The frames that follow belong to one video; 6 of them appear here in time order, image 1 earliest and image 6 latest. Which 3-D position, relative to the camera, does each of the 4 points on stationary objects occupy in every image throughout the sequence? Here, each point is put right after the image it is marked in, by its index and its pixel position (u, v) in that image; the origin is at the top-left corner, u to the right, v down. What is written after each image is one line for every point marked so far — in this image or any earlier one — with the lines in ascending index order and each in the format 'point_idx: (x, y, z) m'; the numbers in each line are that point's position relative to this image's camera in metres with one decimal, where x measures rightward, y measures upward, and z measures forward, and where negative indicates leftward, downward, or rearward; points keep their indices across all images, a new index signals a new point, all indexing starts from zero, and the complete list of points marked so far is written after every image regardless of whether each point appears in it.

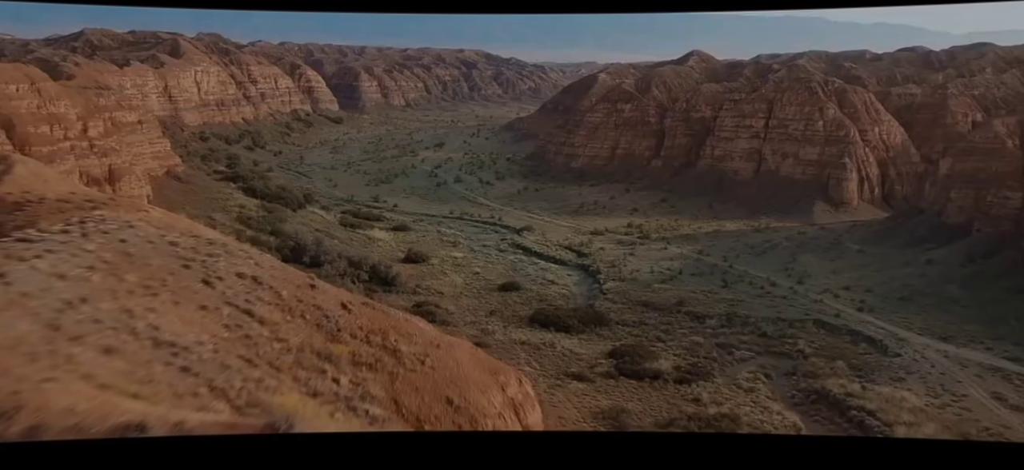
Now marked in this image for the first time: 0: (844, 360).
0: (+2.7, -1.0, +5.5) m
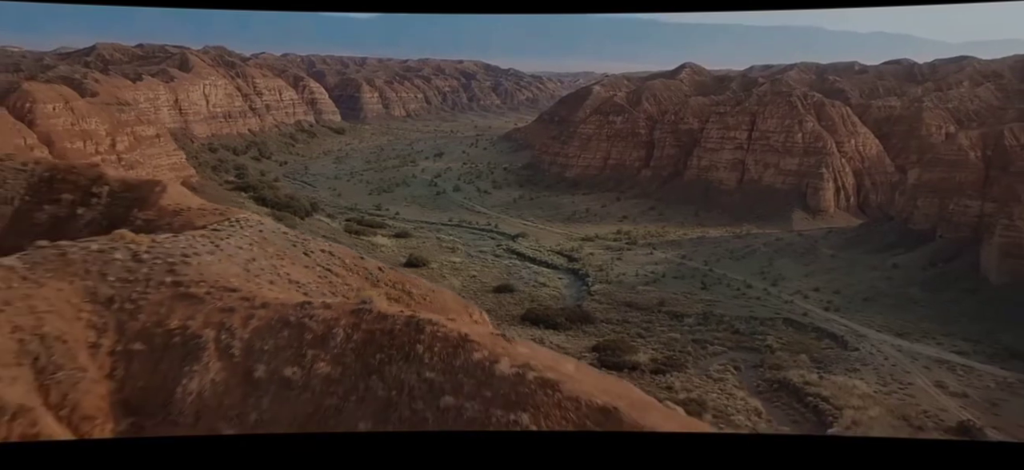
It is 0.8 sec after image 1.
0: (+2.6, -1.0, +6.0) m
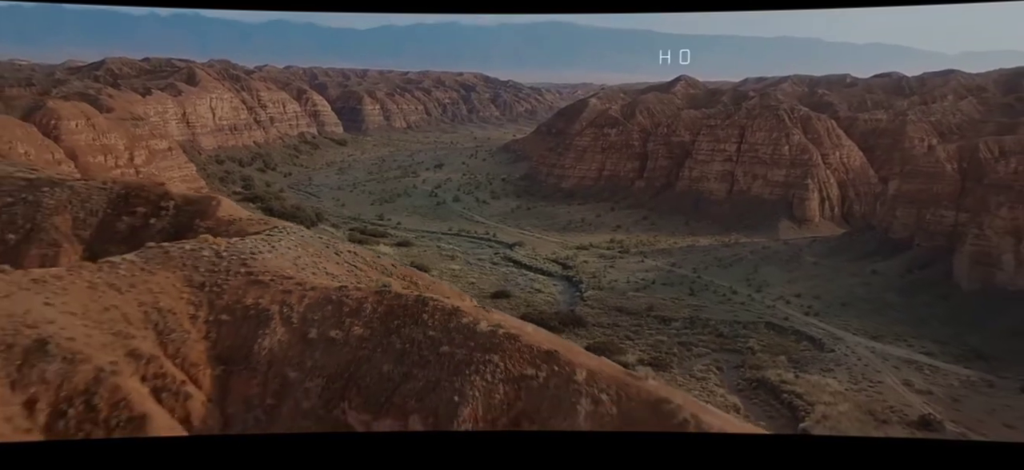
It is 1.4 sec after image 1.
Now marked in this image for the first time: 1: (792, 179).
0: (+2.6, -1.1, +6.4) m
1: (+4.2, +0.8, +10.2) m
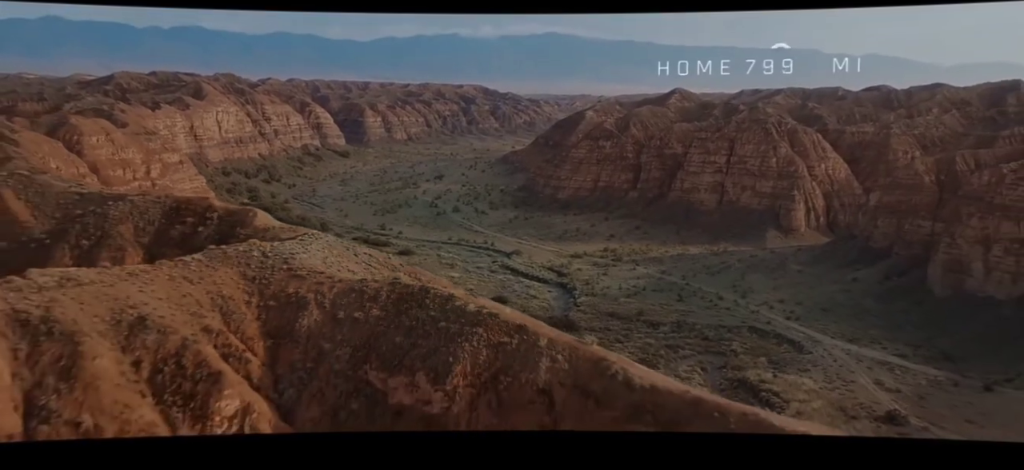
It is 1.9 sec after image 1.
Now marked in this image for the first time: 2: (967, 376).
0: (+2.5, -1.2, +6.8) m
1: (+4.2, +0.7, +10.6) m
2: (+4.3, -1.3, +6.4) m
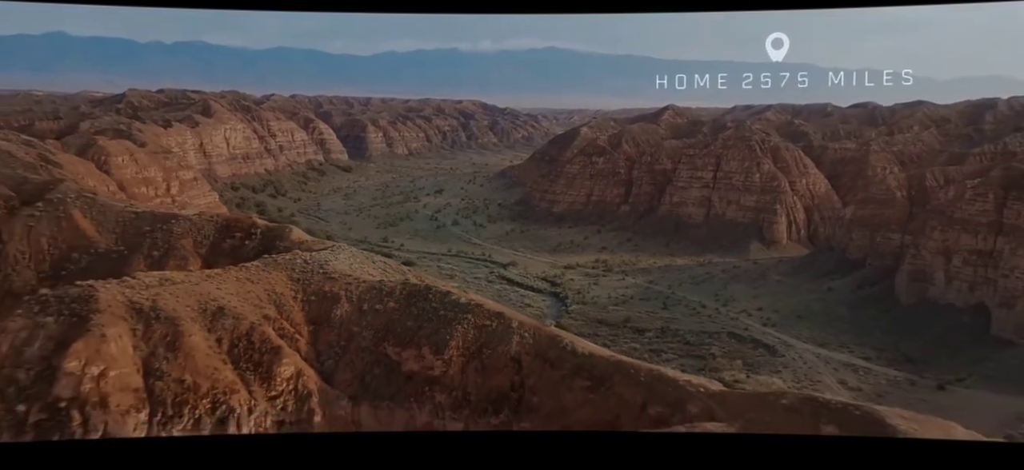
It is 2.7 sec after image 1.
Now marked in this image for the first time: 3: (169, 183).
0: (+2.5, -1.3, +7.3) m
1: (+4.1, +0.5, +11.2) m
2: (+4.2, -1.4, +6.9) m
3: (-4.1, +0.6, +8.1) m
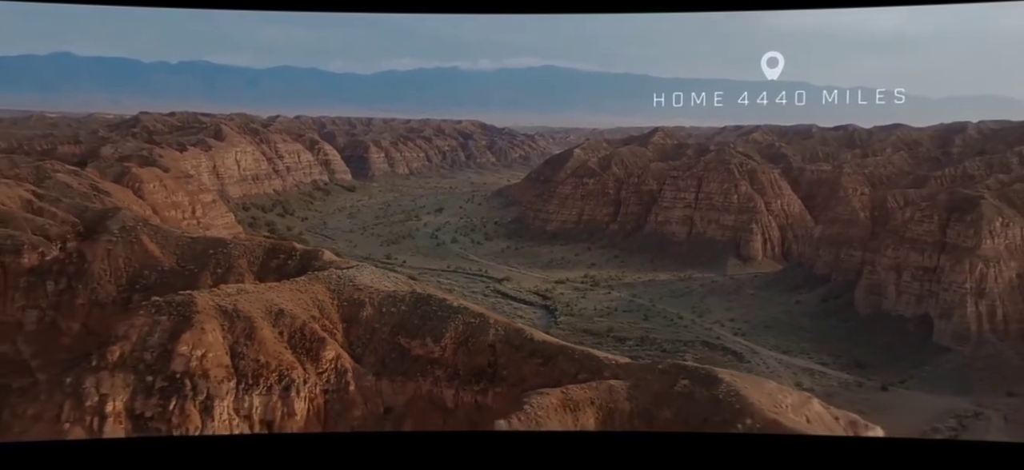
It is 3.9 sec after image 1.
0: (+2.4, -1.5, +8.1) m
1: (+4.0, +0.2, +12.0) m
2: (+4.1, -1.6, +7.7) m
3: (-4.2, +0.4, +9.0) m
